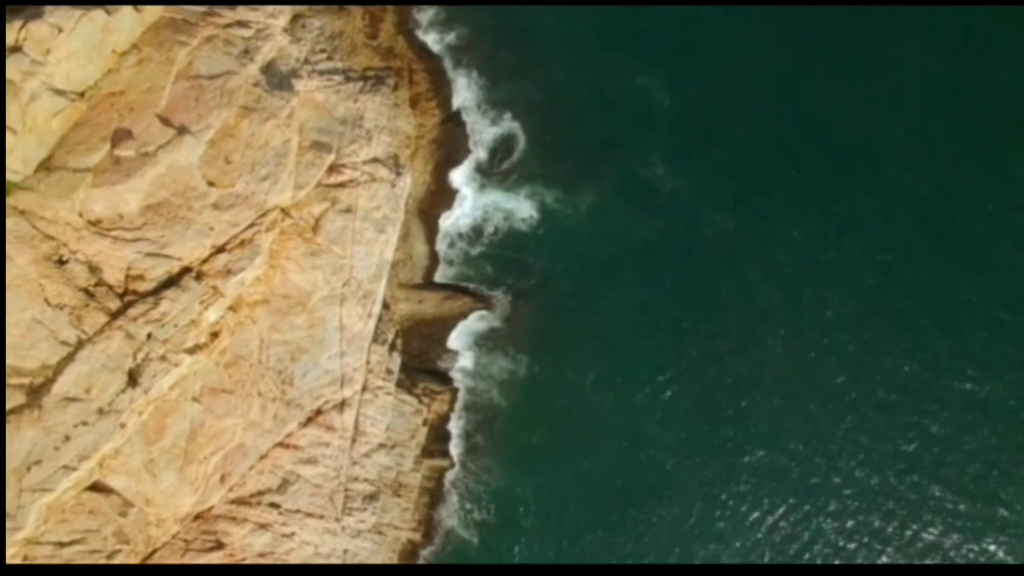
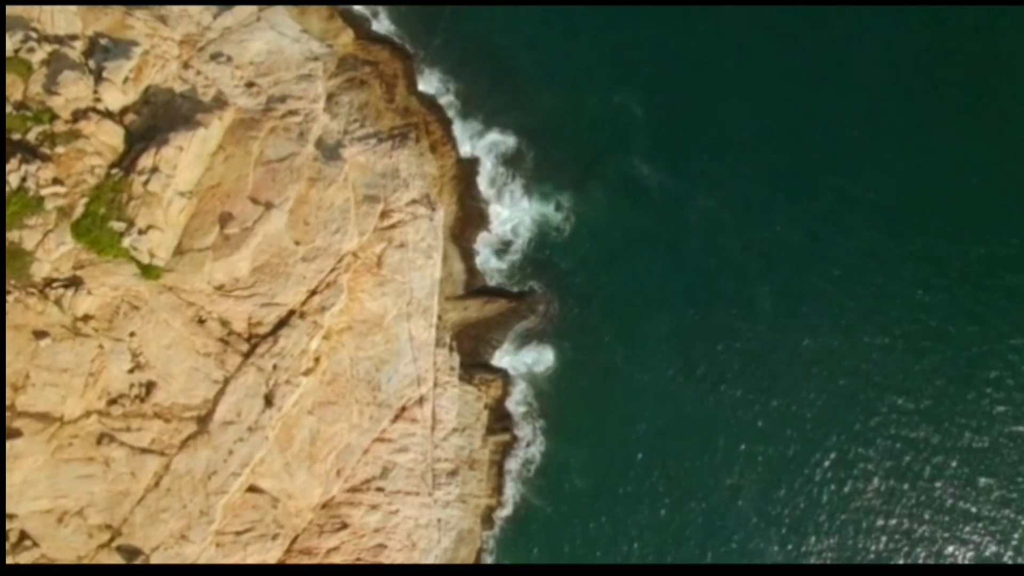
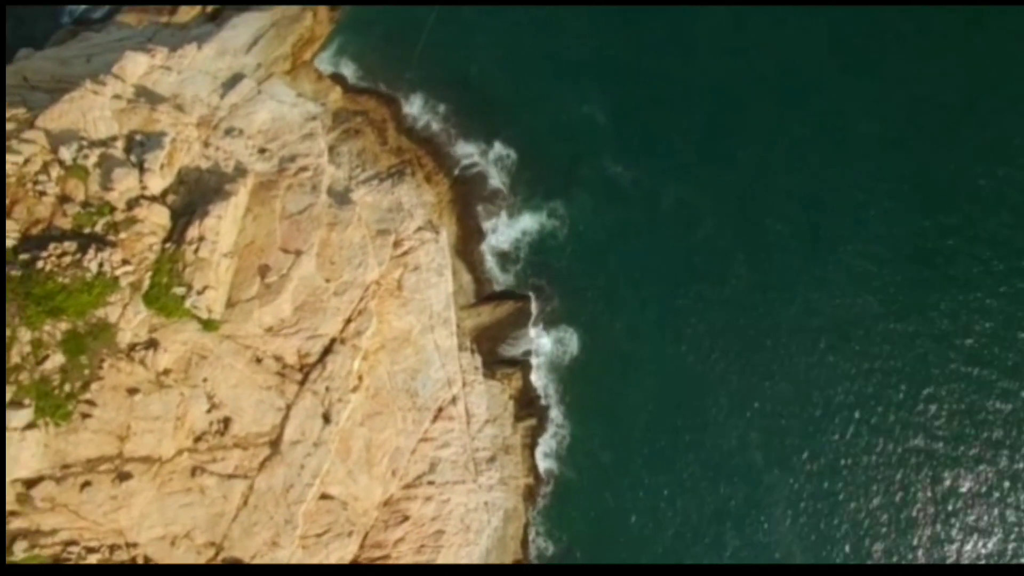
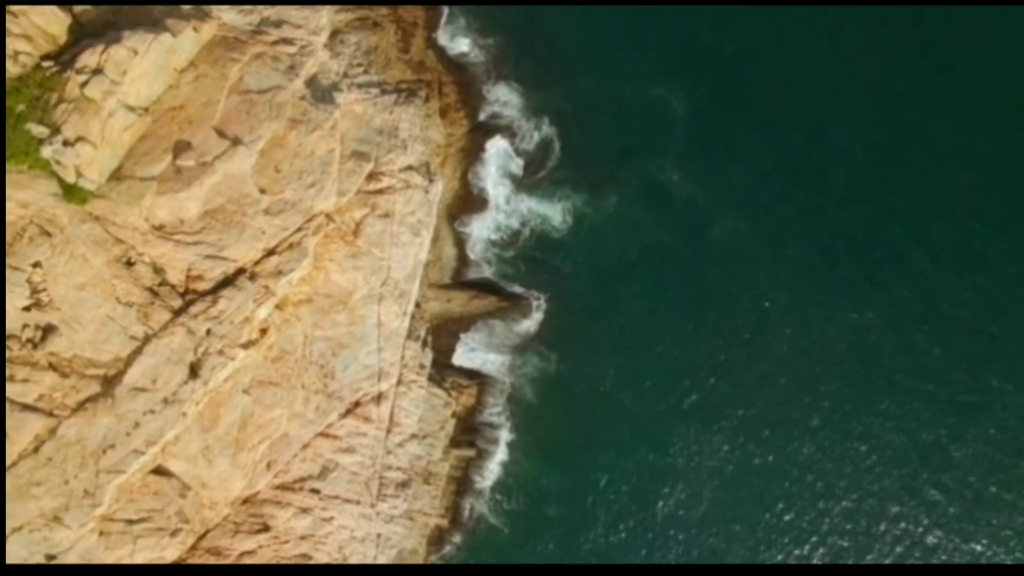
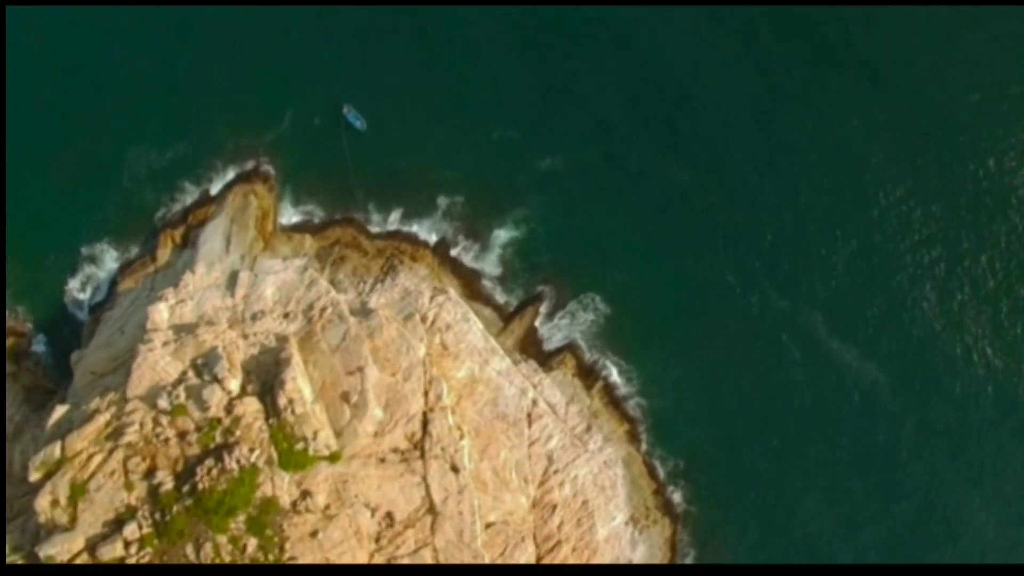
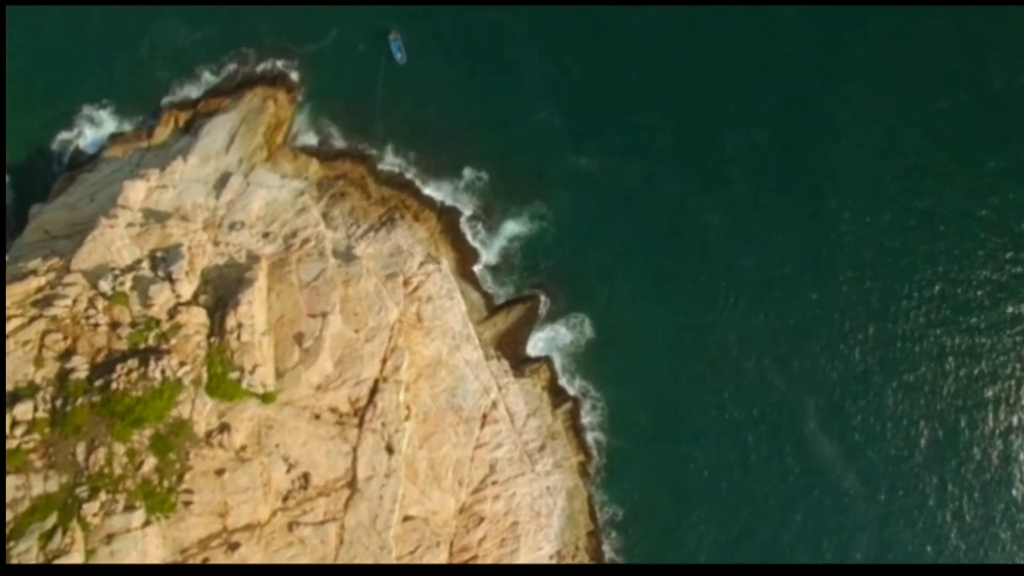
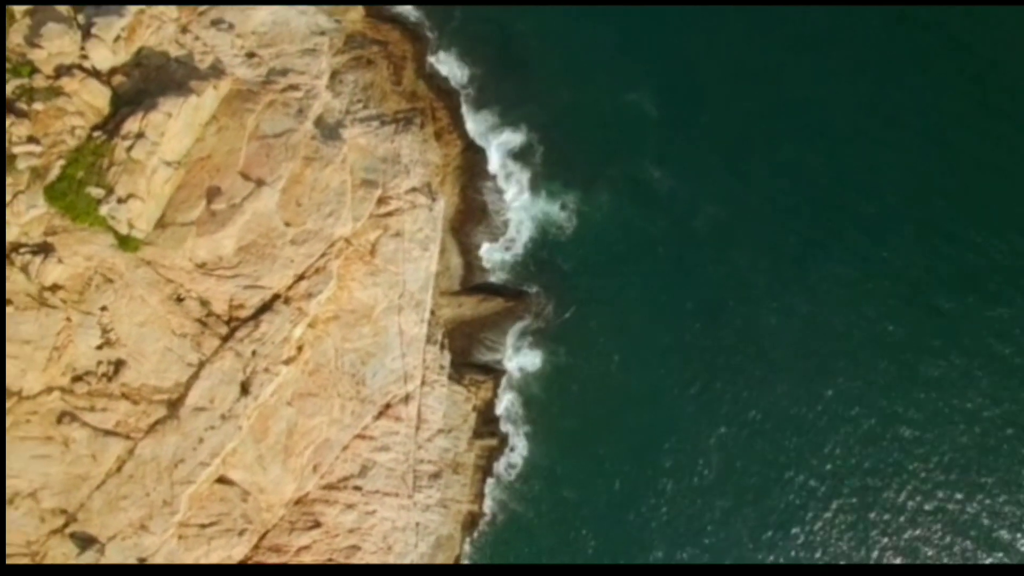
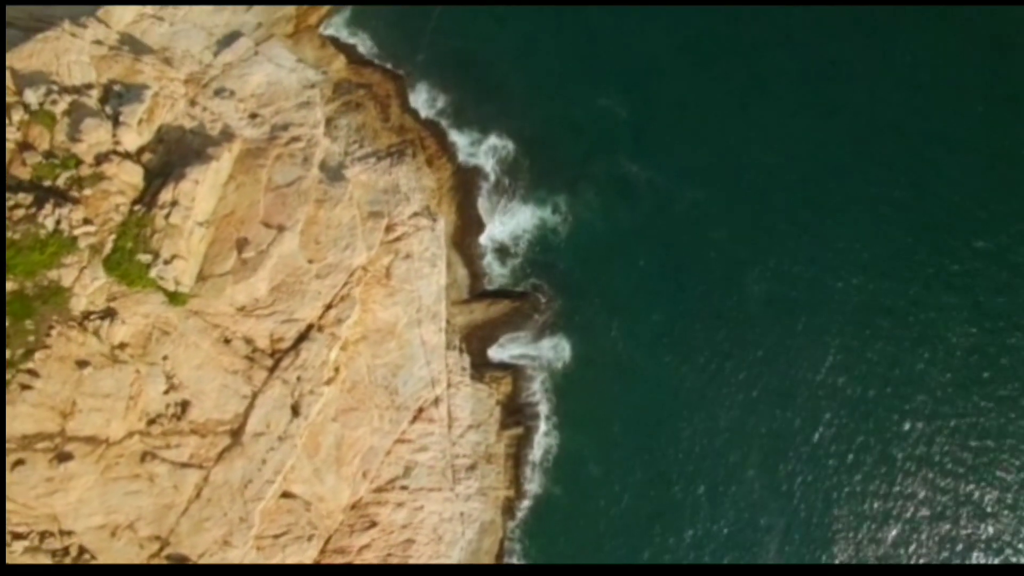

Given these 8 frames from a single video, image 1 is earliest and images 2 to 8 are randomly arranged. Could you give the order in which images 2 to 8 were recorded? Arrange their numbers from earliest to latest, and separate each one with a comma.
4, 7, 2, 8, 3, 6, 5
